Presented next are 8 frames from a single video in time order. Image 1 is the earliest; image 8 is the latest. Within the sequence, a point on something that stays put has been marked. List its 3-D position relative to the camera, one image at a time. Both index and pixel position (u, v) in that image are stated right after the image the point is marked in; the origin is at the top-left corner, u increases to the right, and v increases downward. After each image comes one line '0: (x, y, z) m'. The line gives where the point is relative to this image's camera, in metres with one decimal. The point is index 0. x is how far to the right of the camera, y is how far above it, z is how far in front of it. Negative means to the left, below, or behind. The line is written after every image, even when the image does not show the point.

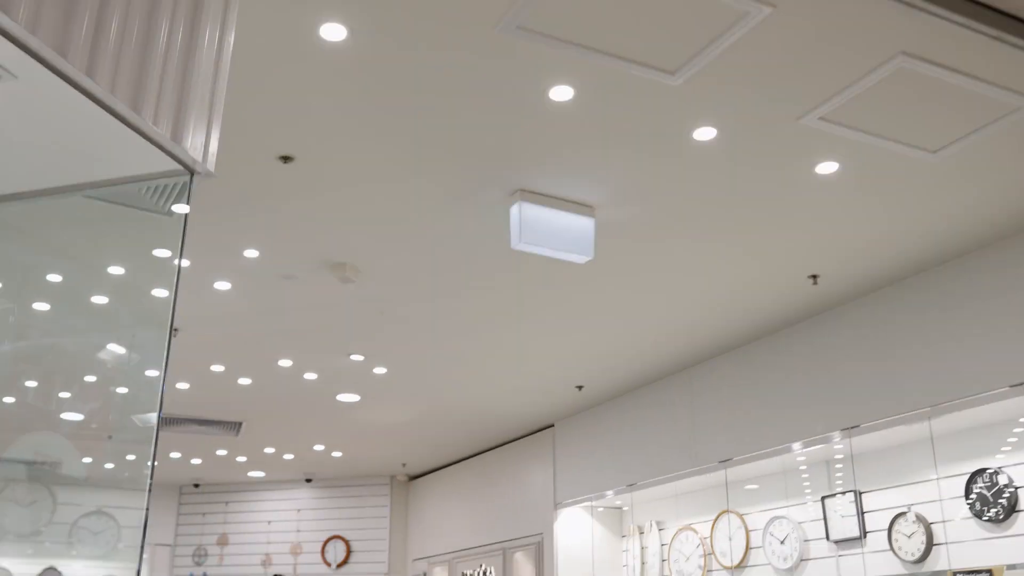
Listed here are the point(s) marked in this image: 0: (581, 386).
0: (+0.4, -0.6, +6.0) m
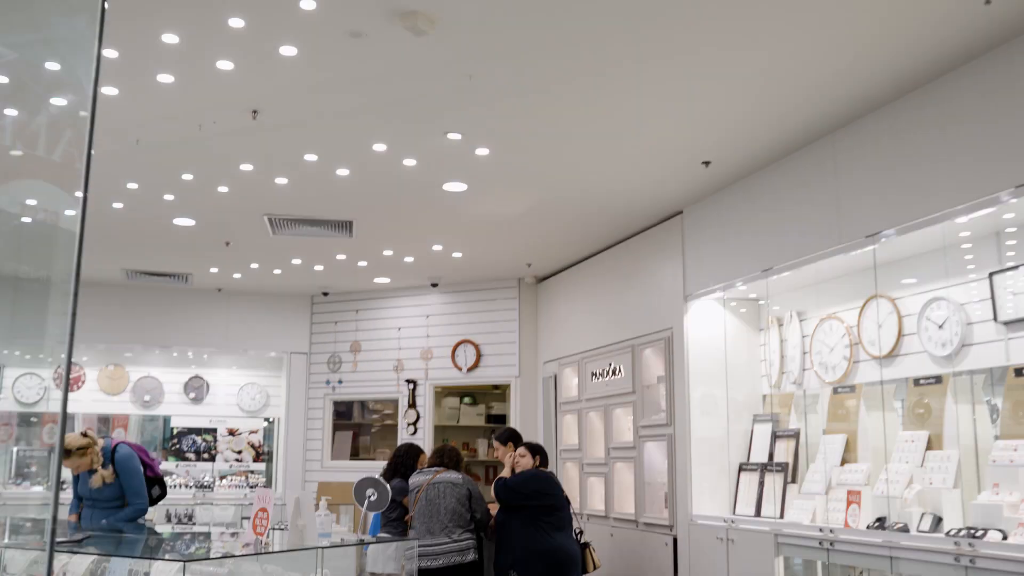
0: (+1.0, +0.7, +5.4) m
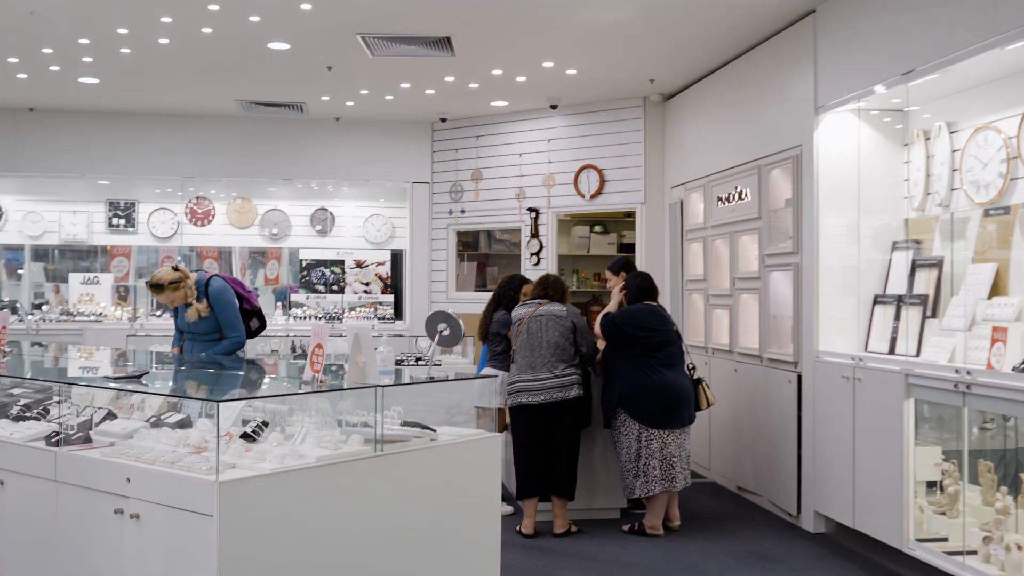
0: (+1.4, +1.5, +4.6) m
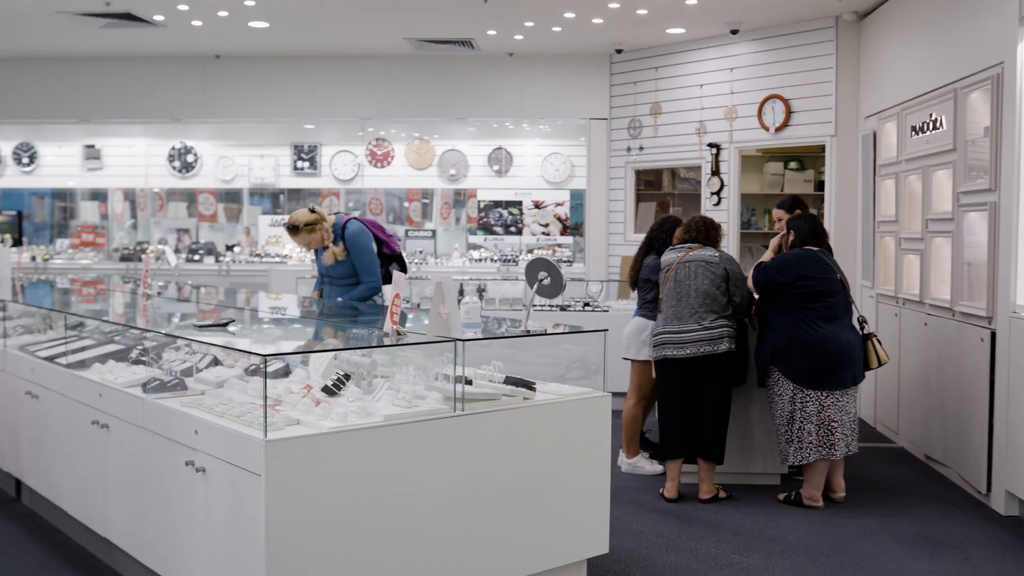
0: (+1.9, +1.7, +3.7) m
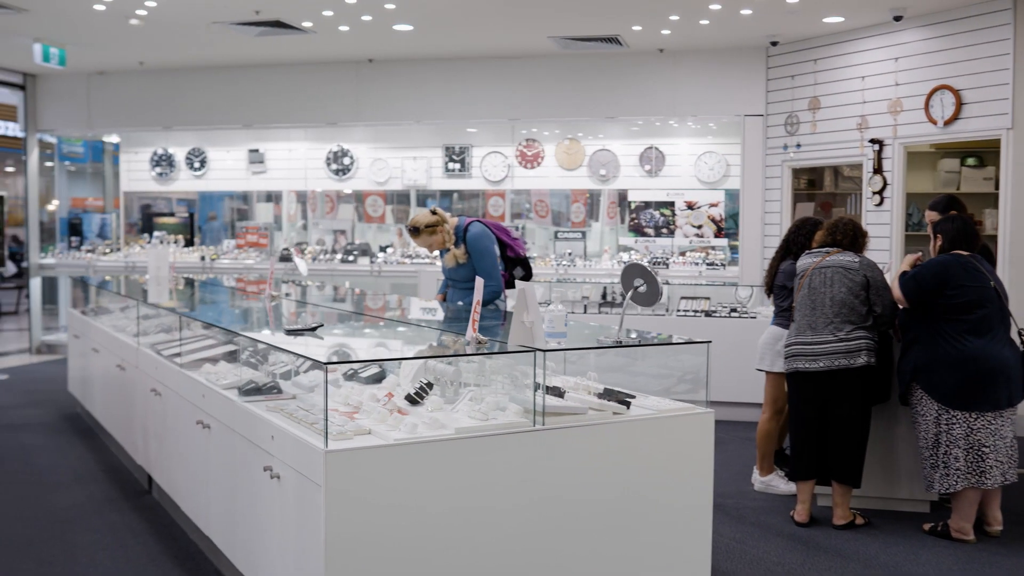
0: (+2.2, +1.7, +3.2) m
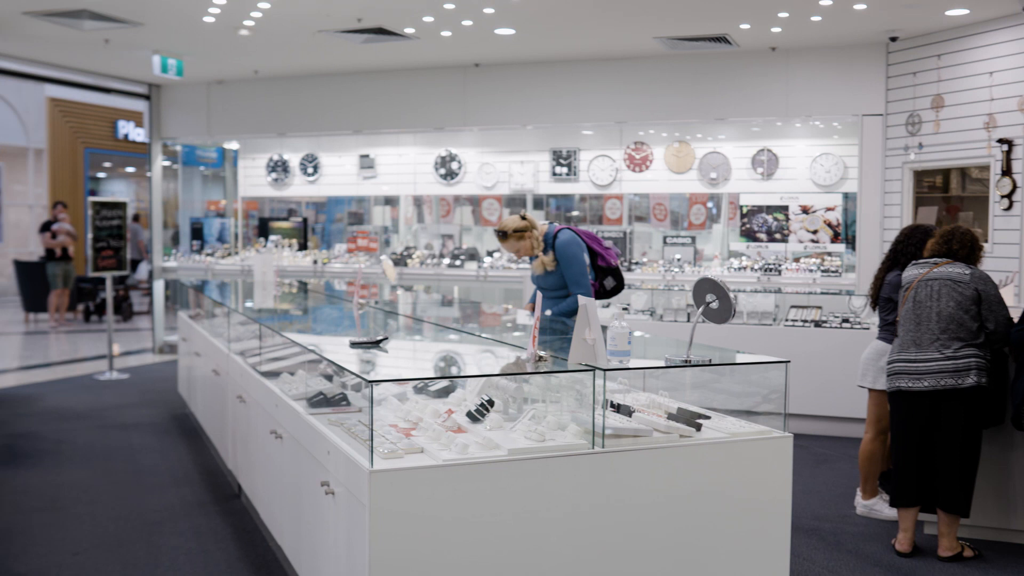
0: (+2.4, +1.6, +2.8) m
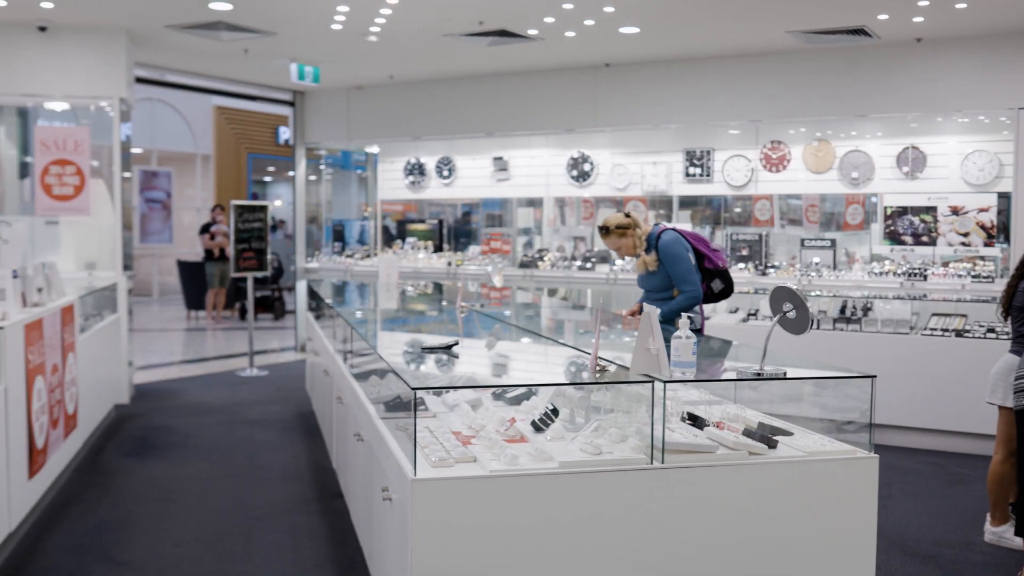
0: (+2.5, +1.6, +2.3) m
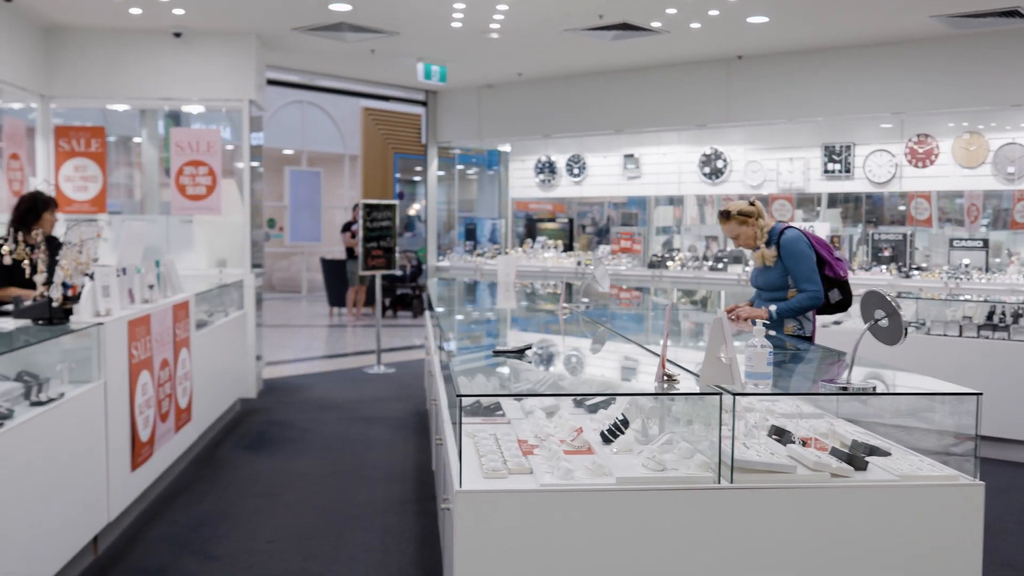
0: (+2.6, +1.5, +1.8) m
